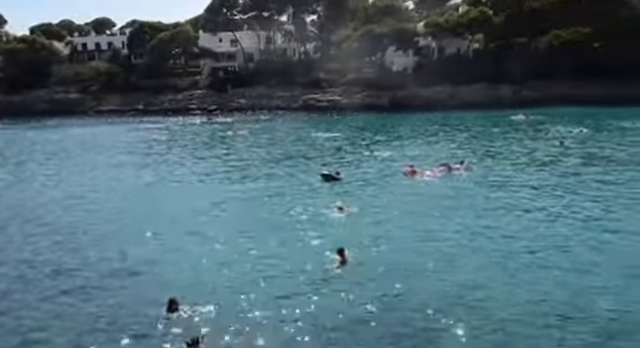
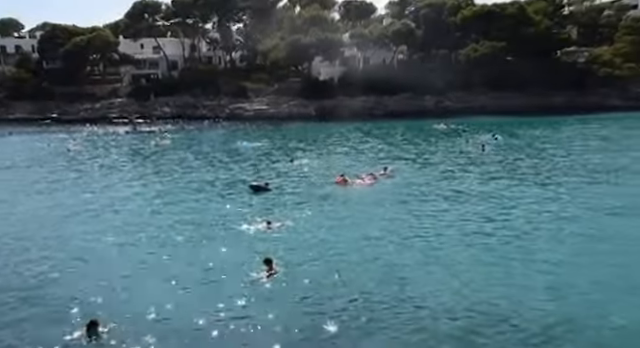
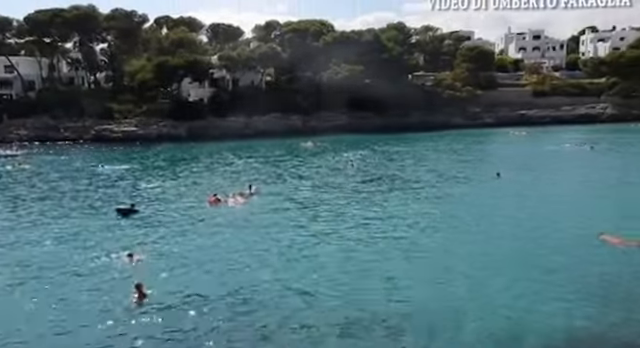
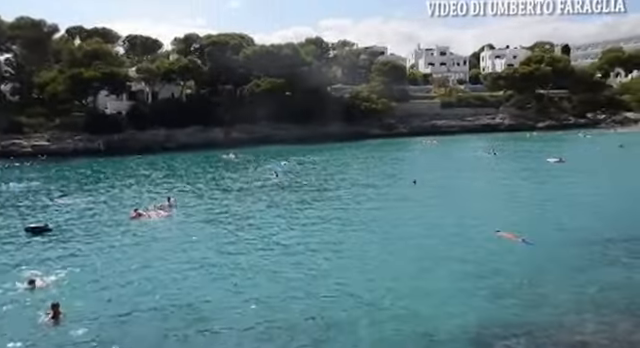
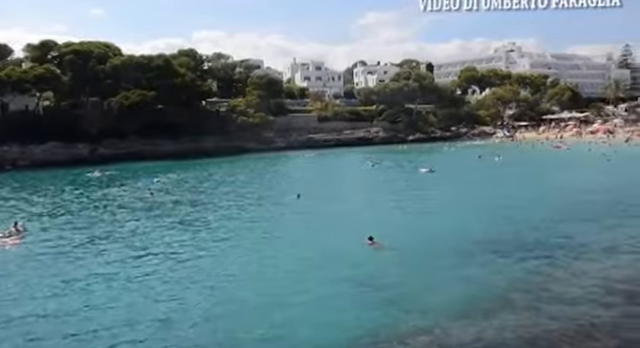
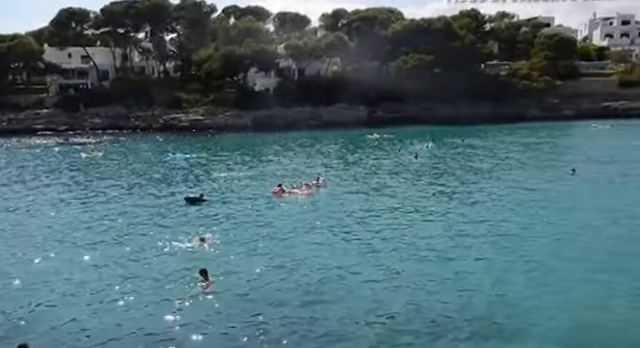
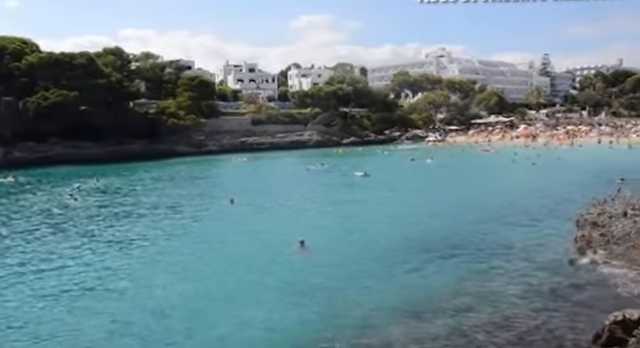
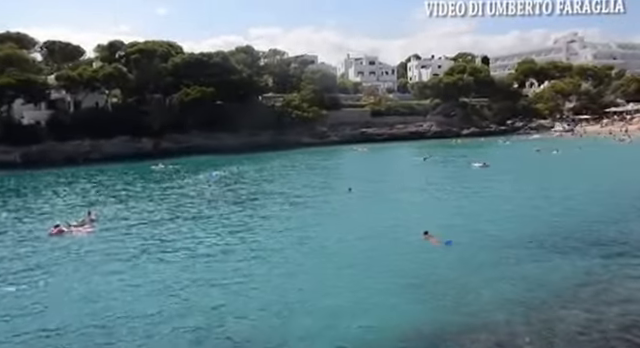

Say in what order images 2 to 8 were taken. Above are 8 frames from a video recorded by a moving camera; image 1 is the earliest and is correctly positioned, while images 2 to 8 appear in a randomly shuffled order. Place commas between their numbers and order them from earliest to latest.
2, 6, 3, 4, 8, 5, 7
